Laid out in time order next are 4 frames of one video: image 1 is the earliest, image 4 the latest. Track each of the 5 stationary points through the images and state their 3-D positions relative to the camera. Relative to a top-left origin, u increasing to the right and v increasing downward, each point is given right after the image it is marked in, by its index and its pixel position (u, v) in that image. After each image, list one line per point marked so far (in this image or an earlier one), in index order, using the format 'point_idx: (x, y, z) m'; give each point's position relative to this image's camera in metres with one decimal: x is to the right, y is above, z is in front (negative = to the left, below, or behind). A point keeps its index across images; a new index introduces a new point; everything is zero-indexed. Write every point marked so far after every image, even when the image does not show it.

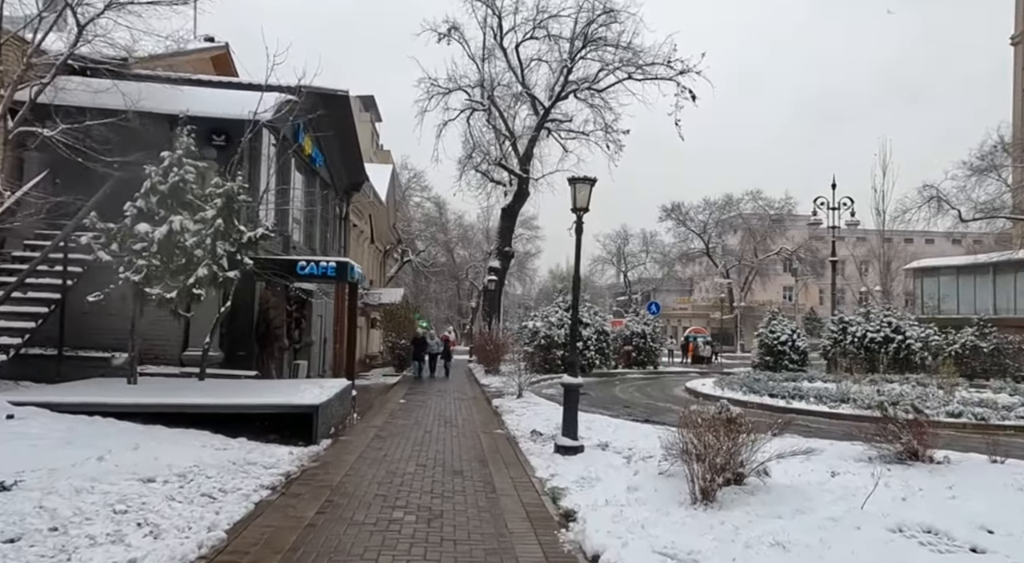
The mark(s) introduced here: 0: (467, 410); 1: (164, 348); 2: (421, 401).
0: (-1.0, -2.9, +15.2) m
1: (-6.3, -1.2, +12.5) m
2: (-2.2, -3.0, +17.1) m
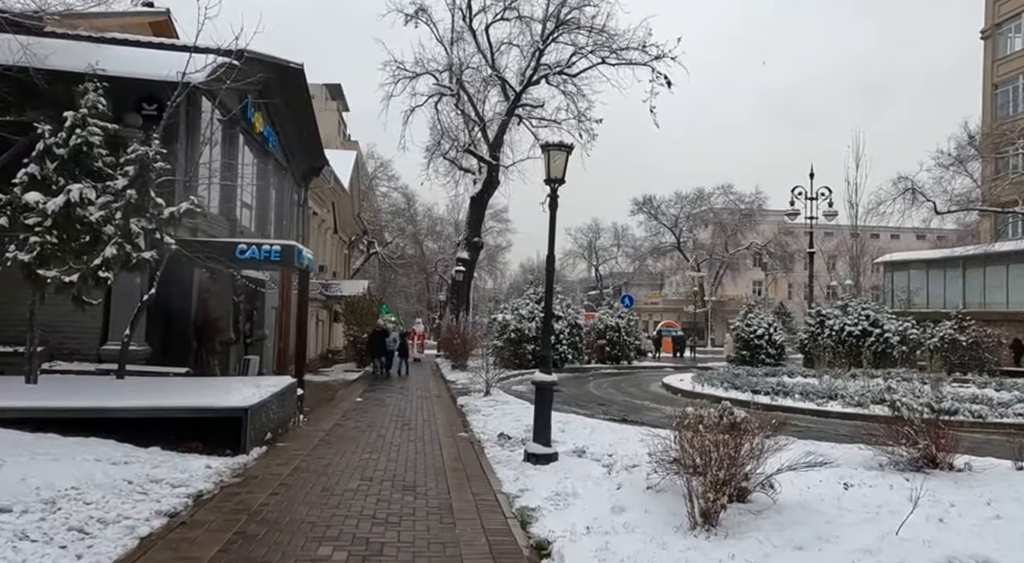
0: (-1.6, -2.6, +13.9) m
1: (-6.9, -0.9, +10.9) m
2: (-3.0, -2.7, +15.8) m
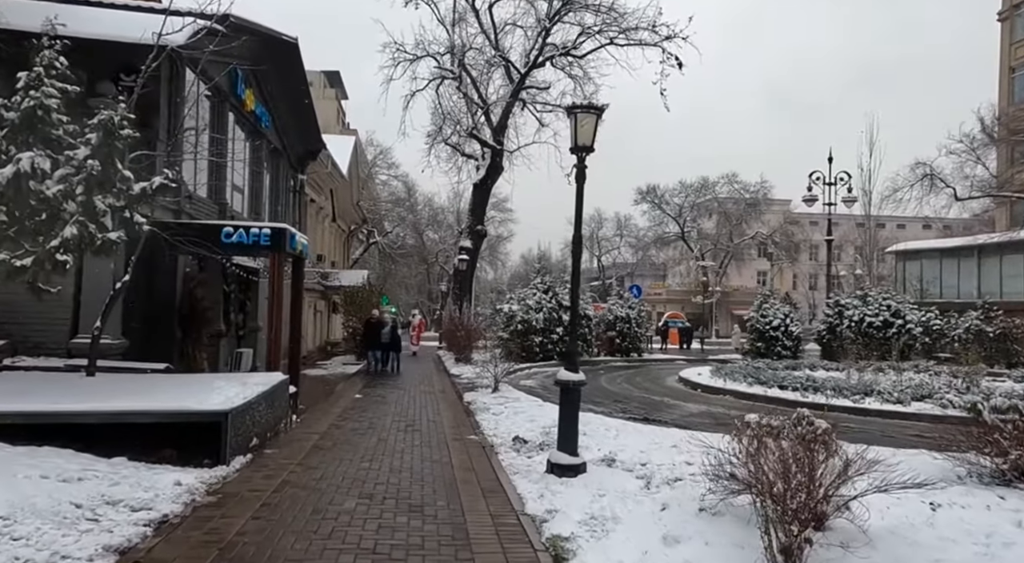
0: (-1.4, -2.4, +12.8) m
1: (-6.7, -0.8, +9.8) m
2: (-2.8, -2.4, +14.7) m
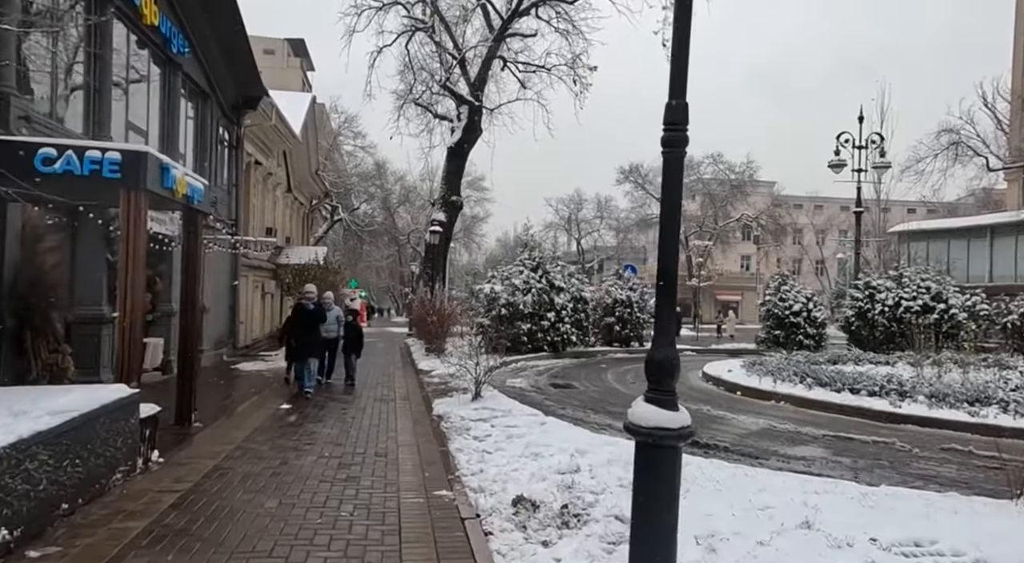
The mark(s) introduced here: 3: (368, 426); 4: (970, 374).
0: (-1.6, -1.9, +8.8) m
1: (-6.7, -0.3, +5.6) m
2: (-3.0, -1.9, +10.6) m
3: (-1.9, -1.9, +9.2) m
4: (+9.0, -1.8, +13.6) m
